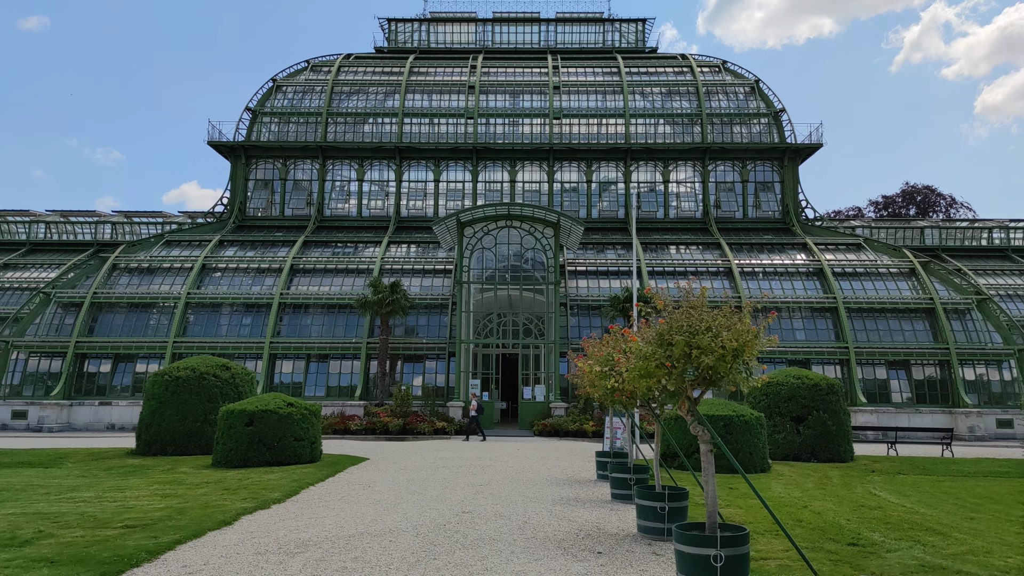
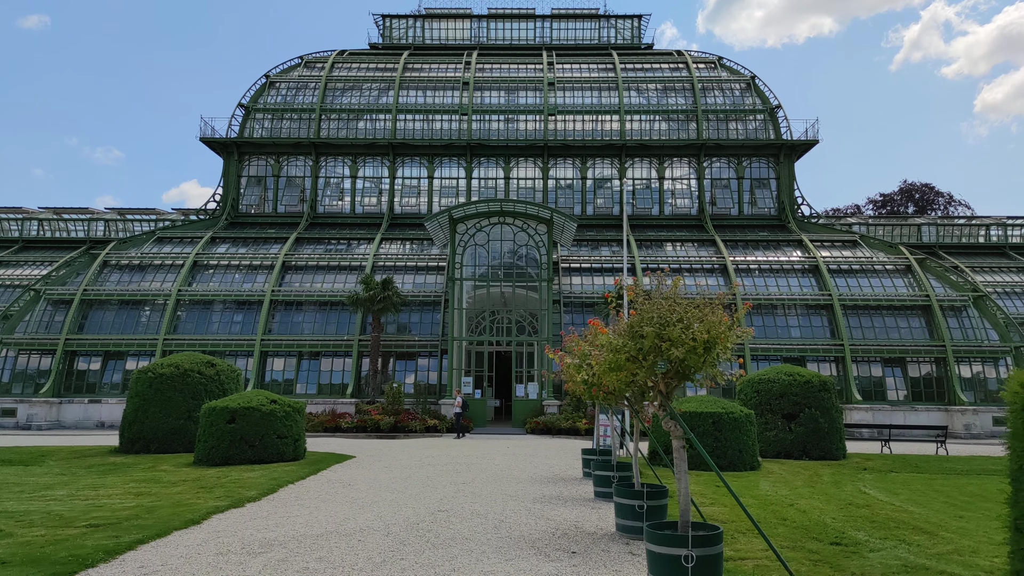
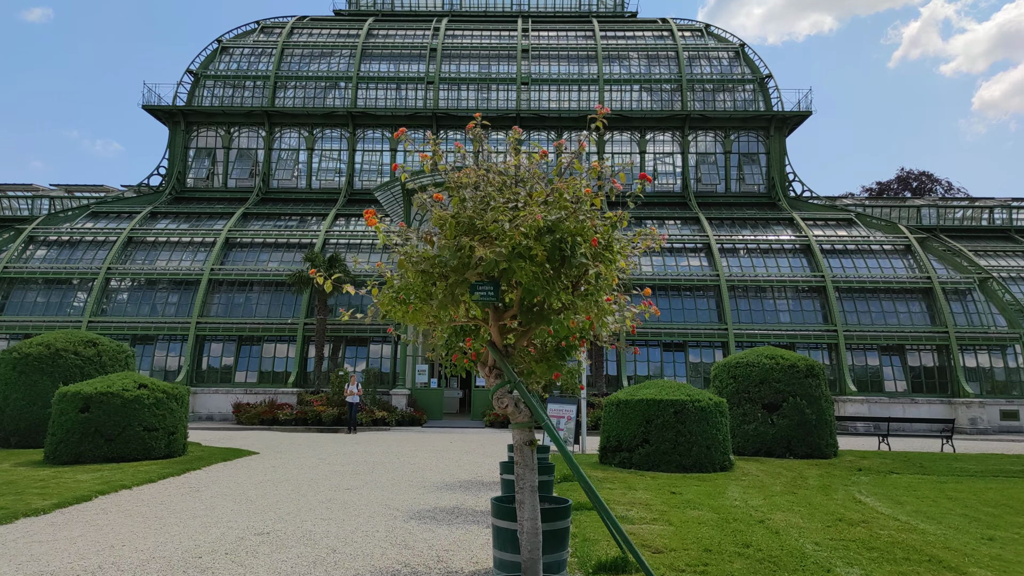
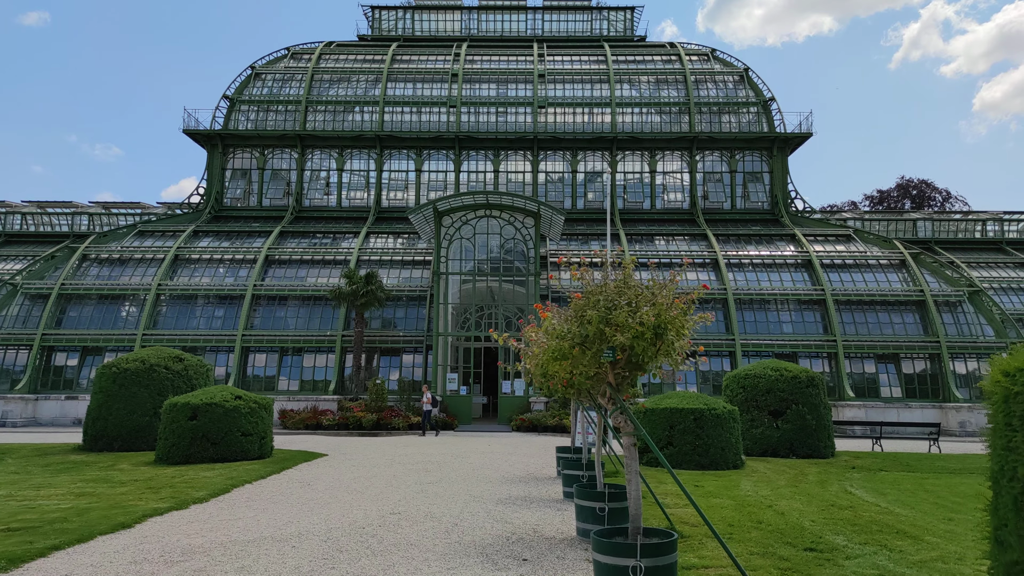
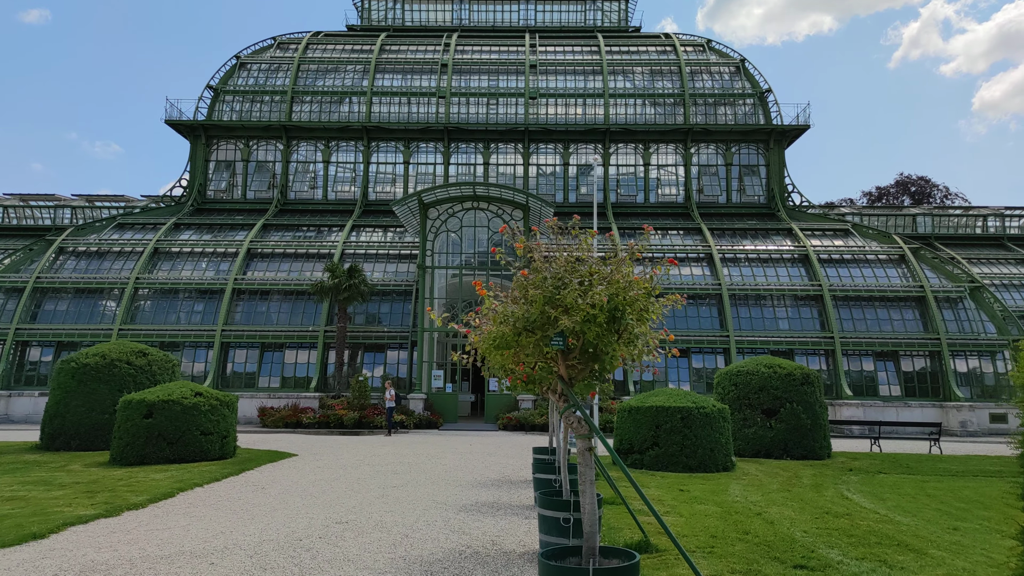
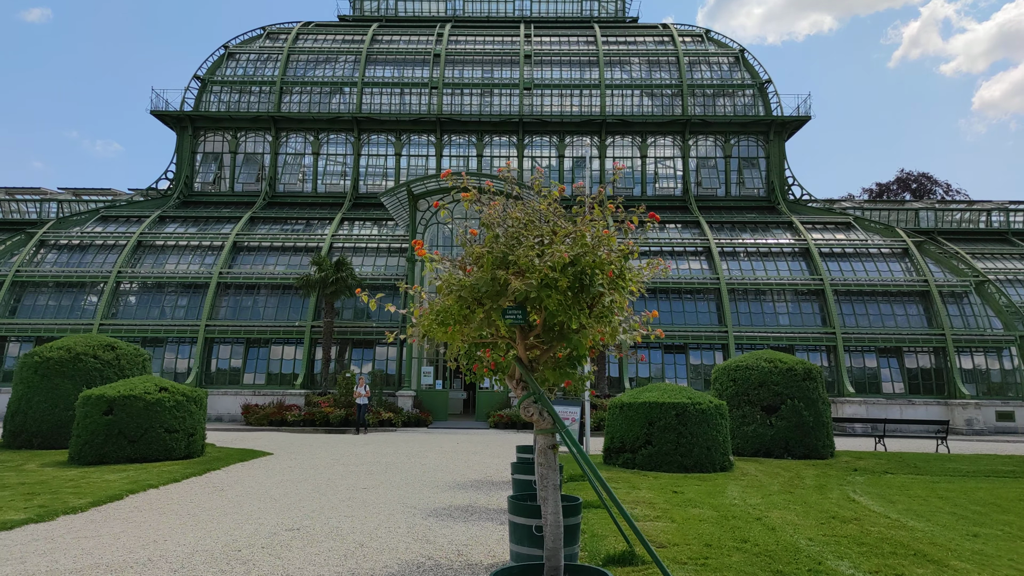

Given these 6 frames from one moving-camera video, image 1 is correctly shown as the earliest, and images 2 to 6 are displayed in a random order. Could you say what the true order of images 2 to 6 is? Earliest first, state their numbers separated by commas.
2, 4, 5, 6, 3
